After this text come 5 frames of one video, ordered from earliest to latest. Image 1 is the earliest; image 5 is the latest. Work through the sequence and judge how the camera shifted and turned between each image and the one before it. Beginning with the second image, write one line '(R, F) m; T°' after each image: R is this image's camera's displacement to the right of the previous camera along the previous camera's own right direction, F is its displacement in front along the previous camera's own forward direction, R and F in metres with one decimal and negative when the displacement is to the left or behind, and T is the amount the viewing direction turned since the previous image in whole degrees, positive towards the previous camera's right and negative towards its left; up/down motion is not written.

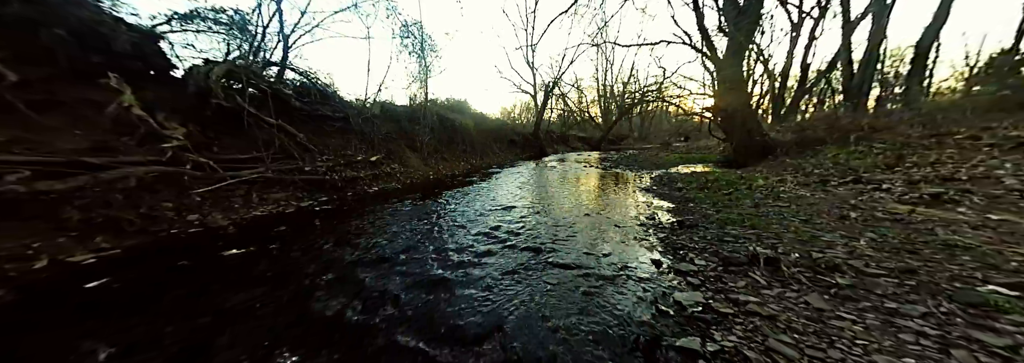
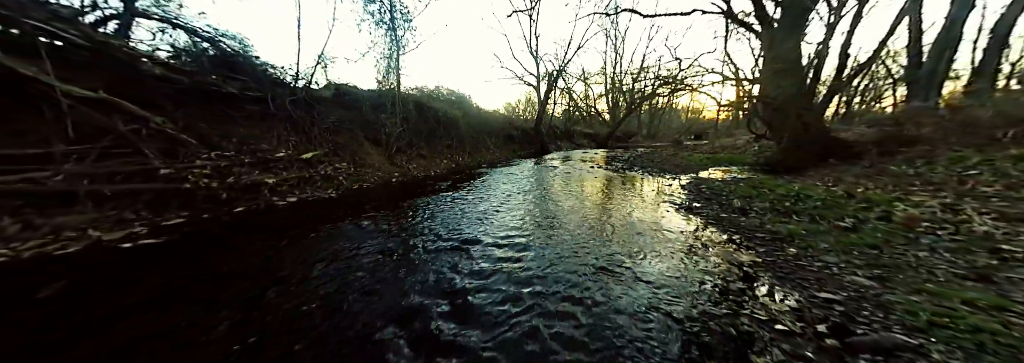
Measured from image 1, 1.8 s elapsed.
(+0.5, +2.2) m; -1°
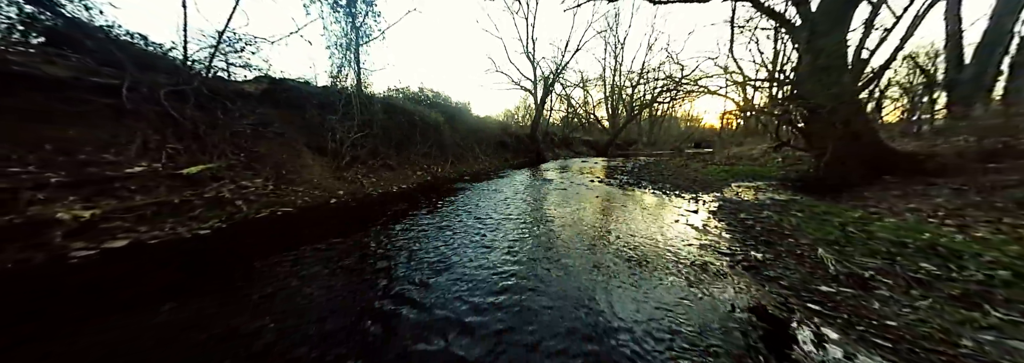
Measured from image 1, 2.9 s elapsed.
(+0.5, +1.8) m; 0°
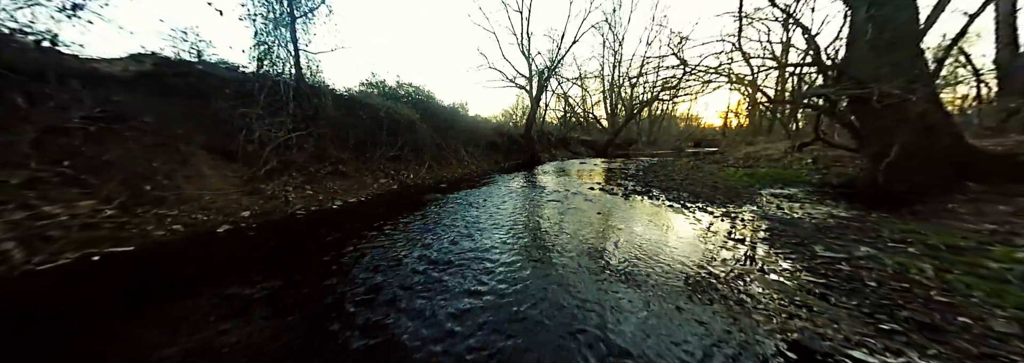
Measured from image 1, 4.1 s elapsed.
(+0.5, +1.7) m; 0°
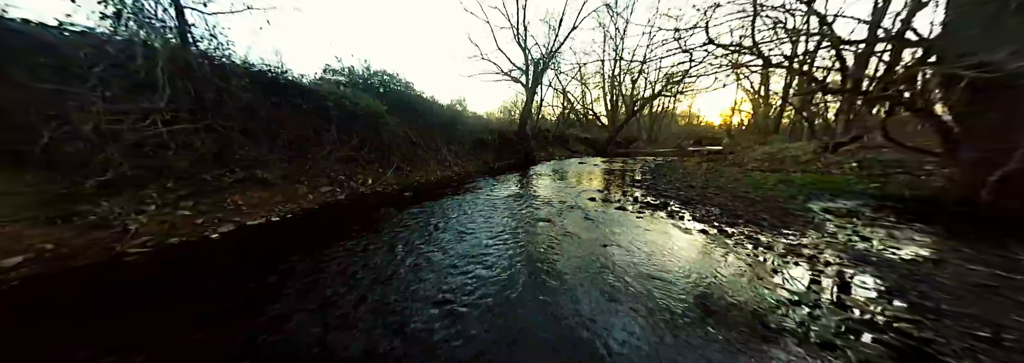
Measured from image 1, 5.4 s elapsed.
(+0.5, +1.8) m; 0°
